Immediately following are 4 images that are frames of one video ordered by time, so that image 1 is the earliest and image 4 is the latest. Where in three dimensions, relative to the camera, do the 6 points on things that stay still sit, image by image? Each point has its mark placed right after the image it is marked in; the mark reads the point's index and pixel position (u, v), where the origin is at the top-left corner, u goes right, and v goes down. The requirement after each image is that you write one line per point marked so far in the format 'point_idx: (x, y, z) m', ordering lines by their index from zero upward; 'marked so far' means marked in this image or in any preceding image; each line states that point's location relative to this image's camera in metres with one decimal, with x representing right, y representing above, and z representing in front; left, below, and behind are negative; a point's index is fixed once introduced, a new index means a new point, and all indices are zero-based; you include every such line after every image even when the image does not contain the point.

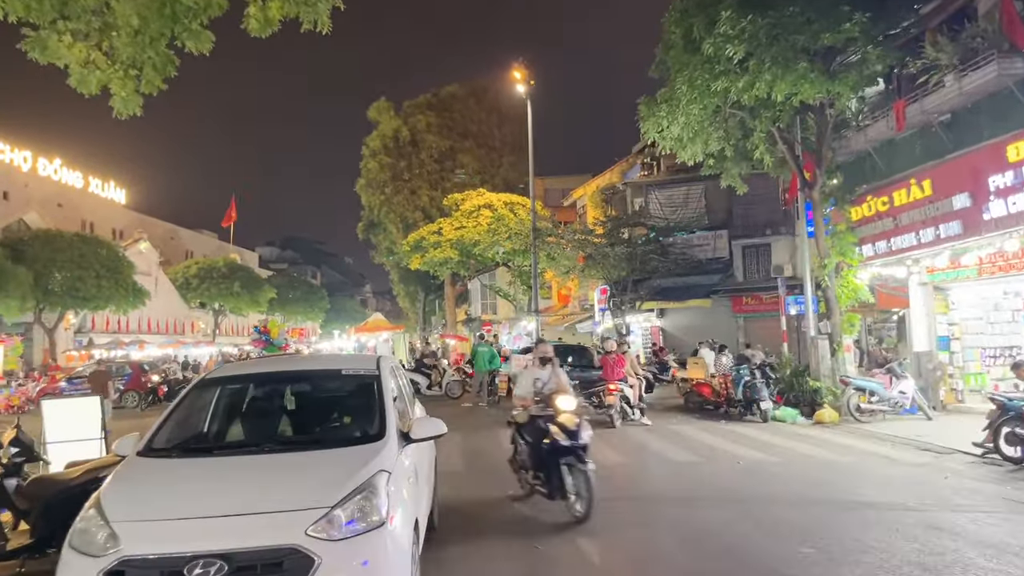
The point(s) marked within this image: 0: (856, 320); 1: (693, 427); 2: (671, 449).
0: (+7.1, -0.7, +14.8) m
1: (+3.5, -2.7, +14.1) m
2: (+2.3, -2.3, +10.4) m
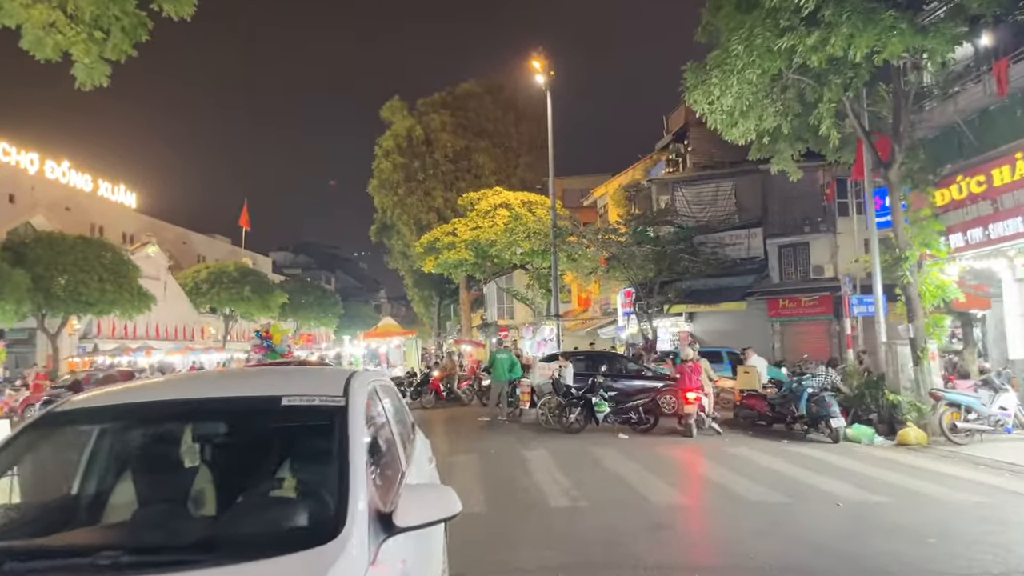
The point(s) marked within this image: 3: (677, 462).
0: (+7.5, -0.6, +12.6) m
1: (+4.0, -2.6, +12.0) m
2: (+2.6, -2.3, +8.3) m
3: (+2.4, -2.6, +10.7) m
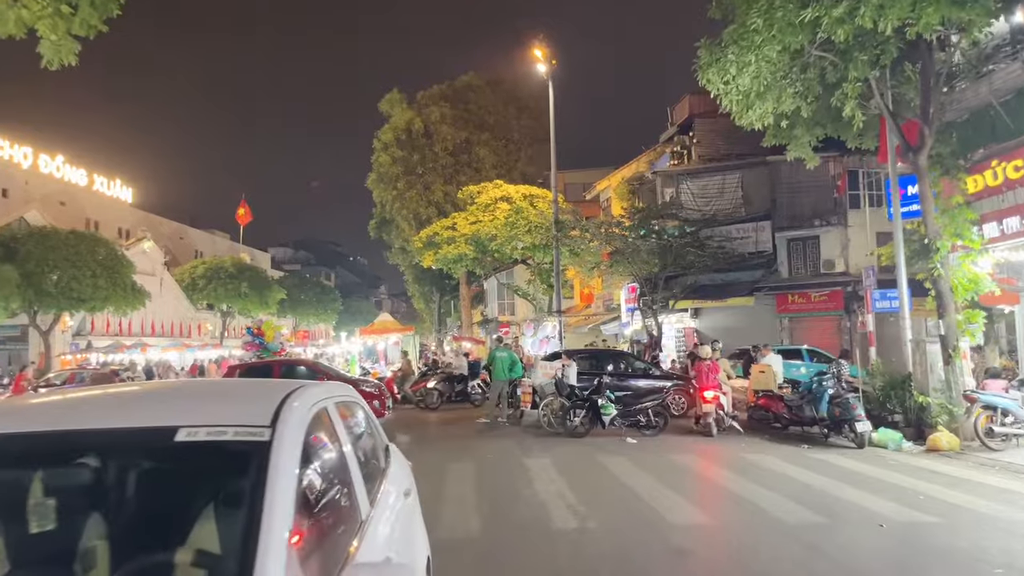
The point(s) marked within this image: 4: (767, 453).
0: (+7.5, -0.5, +11.8) m
1: (+4.0, -2.5, +11.1) m
2: (+2.6, -2.2, +7.5) m
3: (+2.4, -2.5, +9.9) m
4: (+4.0, -2.6, +11.3) m
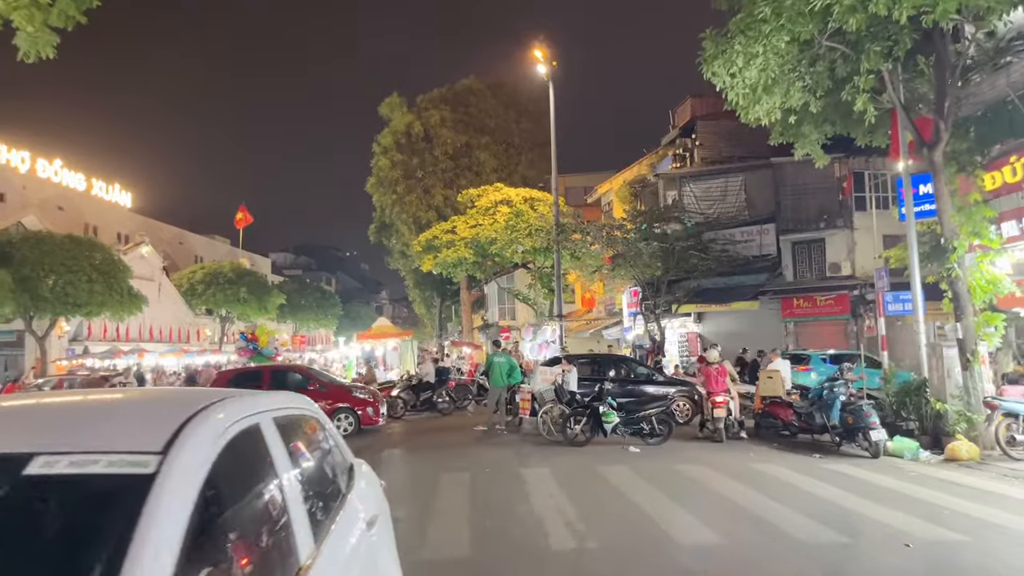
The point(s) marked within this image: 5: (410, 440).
0: (+7.5, -0.5, +11.3) m
1: (+3.9, -2.6, +10.6) m
2: (+2.6, -2.2, +7.0) m
3: (+2.4, -2.5, +9.3) m
4: (+3.9, -2.6, +10.8) m
5: (-2.0, -2.9, +13.9) m
